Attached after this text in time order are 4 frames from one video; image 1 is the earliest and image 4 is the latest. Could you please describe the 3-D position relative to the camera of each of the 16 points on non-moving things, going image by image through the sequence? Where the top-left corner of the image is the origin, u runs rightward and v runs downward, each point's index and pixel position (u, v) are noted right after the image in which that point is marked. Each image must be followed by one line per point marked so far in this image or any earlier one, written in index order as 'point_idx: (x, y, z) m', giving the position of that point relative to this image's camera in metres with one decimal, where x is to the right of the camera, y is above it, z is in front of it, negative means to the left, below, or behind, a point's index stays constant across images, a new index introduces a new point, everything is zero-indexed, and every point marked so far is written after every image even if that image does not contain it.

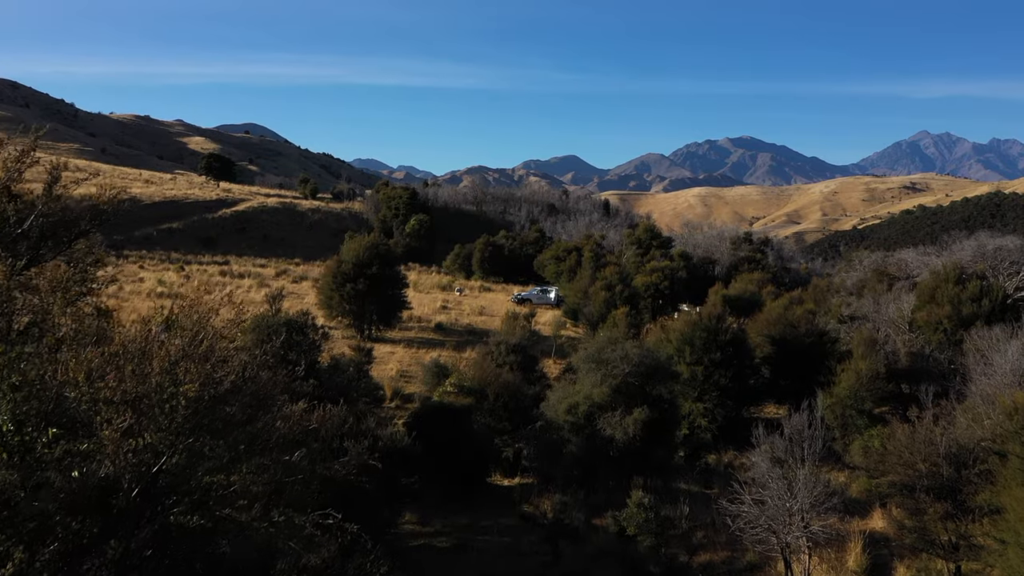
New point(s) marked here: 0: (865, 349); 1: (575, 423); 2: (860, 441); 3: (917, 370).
0: (+9.4, -1.6, +14.5) m
1: (+1.3, -2.8, +11.1) m
2: (+7.6, -3.3, +11.9) m
3: (+10.7, -2.2, +14.4) m
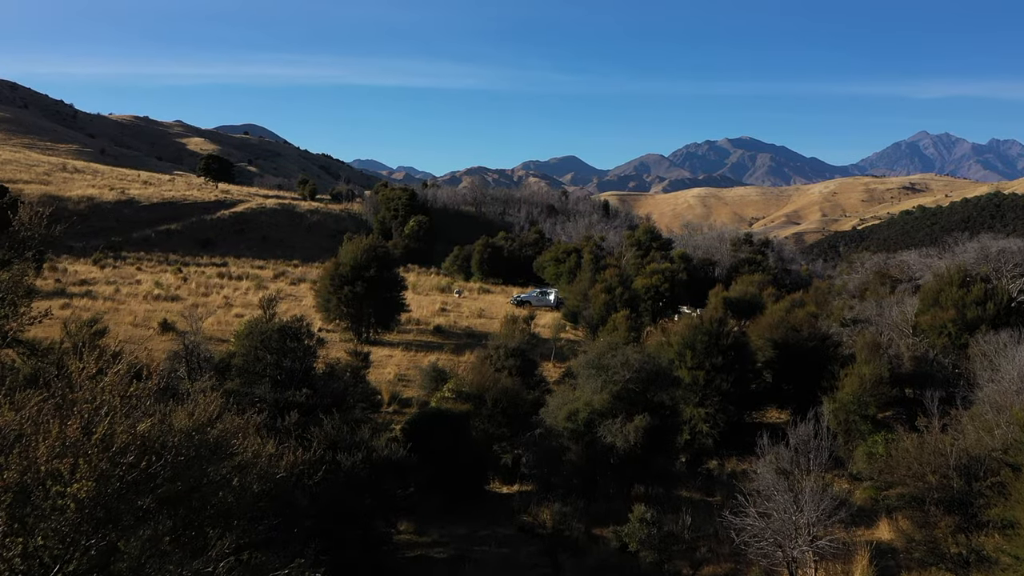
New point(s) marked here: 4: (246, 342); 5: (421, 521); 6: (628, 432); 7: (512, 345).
0: (+9.4, -1.7, +14.3) m
1: (+1.3, -2.9, +10.9) m
2: (+7.6, -3.4, +11.7) m
3: (+10.7, -2.3, +14.2) m
4: (-4.8, -1.0, +9.8) m
5: (-1.6, -4.2, +9.7) m
6: (+2.3, -2.8, +10.7) m
7: (0.0, -1.7, +16.4) m
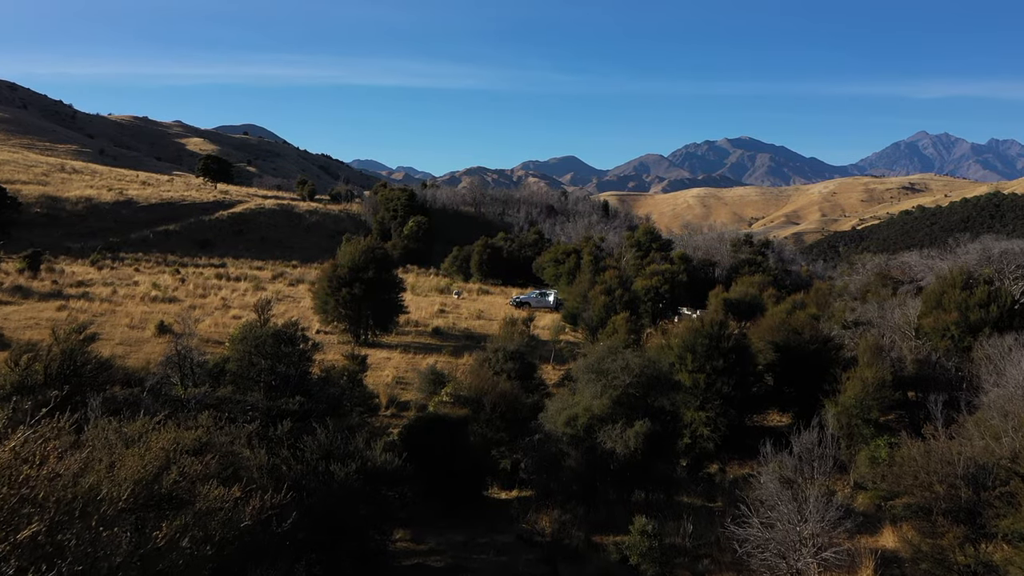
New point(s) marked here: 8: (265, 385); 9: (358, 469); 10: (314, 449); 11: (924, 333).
0: (+9.3, -1.8, +14.2) m
1: (+1.2, -2.9, +10.8) m
2: (+7.6, -3.5, +11.6) m
3: (+10.6, -2.3, +14.0) m
4: (-4.8, -1.1, +9.7) m
5: (-1.7, -4.2, +9.5) m
6: (+2.3, -2.9, +10.5) m
7: (0.0, -1.8, +16.2) m
8: (-4.3, -1.7, +9.3) m
9: (-2.0, -2.3, +7.0) m
10: (-2.5, -2.1, +7.0) m
11: (+12.1, -1.3, +16.0) m
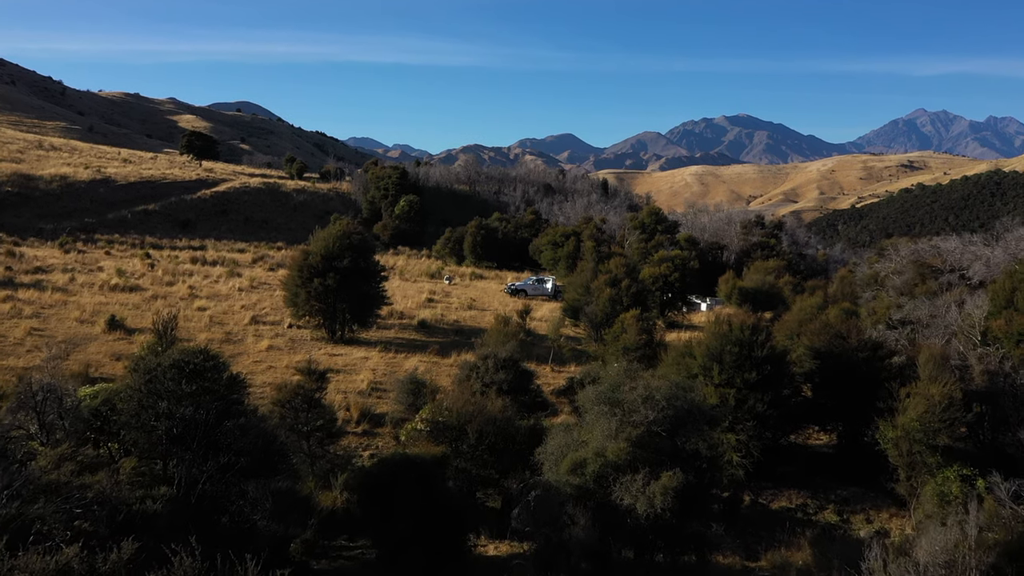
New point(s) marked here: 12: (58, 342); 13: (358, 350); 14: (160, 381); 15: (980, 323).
0: (+9.2, -1.8, +11.7) m
1: (+1.1, -3.0, +8.3) m
2: (+7.4, -3.6, +9.2) m
3: (+10.4, -2.3, +11.6) m
4: (-5.0, -1.2, +7.1) m
5: (-1.8, -4.4, +7.1) m
6: (+2.1, -3.0, +8.1) m
7: (-0.2, -1.7, +13.7) m
8: (-4.4, -1.8, +6.8) m
9: (-2.1, -2.6, +4.5) m
10: (-2.7, -2.3, +4.5) m
11: (+11.9, -1.2, +13.5) m
12: (-16.0, -1.9, +19.1) m
13: (-5.6, -2.3, +19.6) m
14: (-4.5, -1.2, +7.0) m
15: (+12.0, -0.9, +14.0) m
